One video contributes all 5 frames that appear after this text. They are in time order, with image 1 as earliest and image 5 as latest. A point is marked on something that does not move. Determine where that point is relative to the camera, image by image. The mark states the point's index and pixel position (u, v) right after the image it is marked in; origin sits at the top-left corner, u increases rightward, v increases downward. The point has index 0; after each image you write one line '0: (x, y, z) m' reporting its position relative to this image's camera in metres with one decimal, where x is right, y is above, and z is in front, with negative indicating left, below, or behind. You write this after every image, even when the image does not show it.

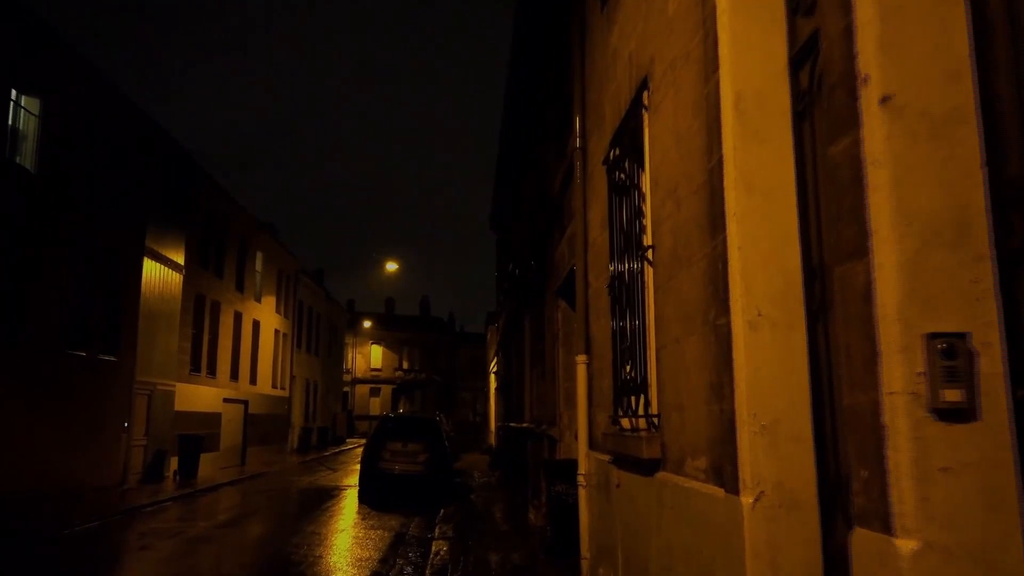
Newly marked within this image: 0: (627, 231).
0: (+0.8, +0.4, +5.6) m
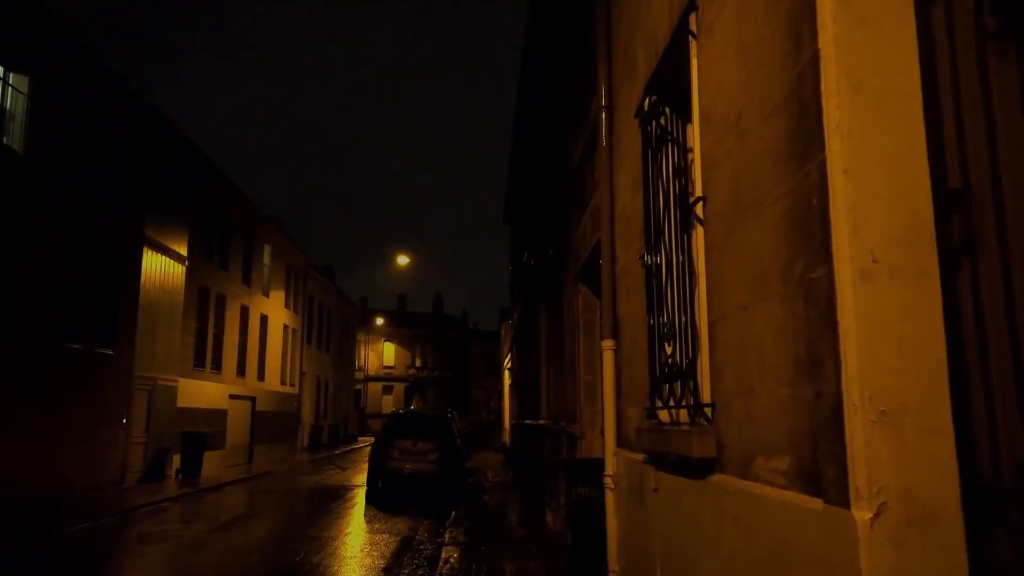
0: (+0.9, +0.6, +4.7) m
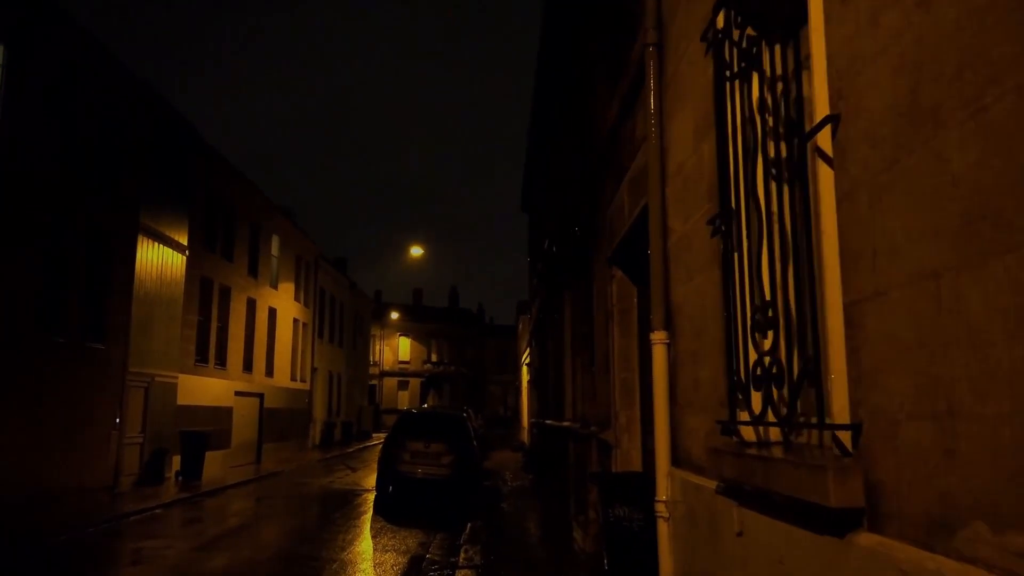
0: (+1.1, +0.7, +3.5) m
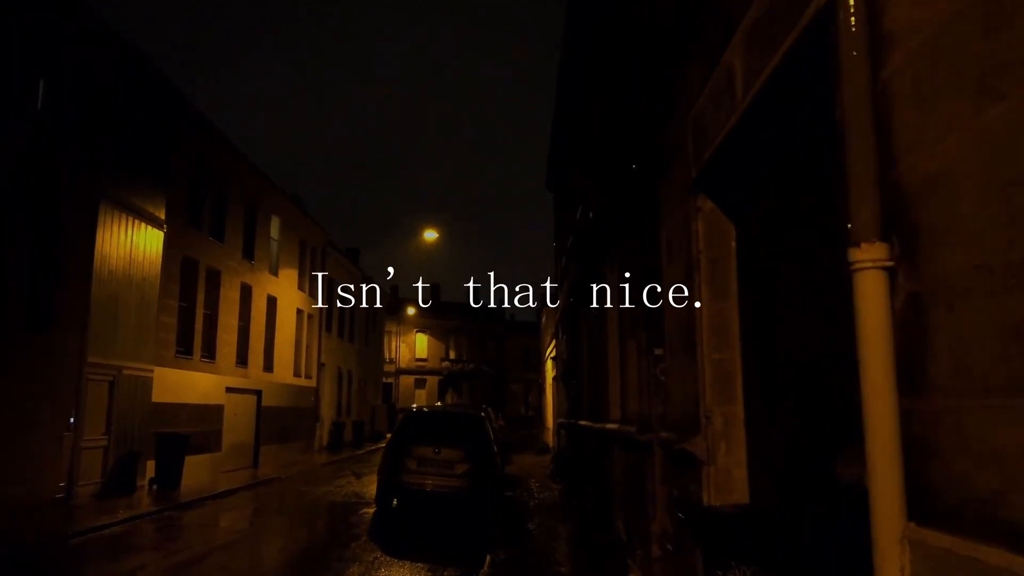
0: (+1.2, +1.1, +1.0) m
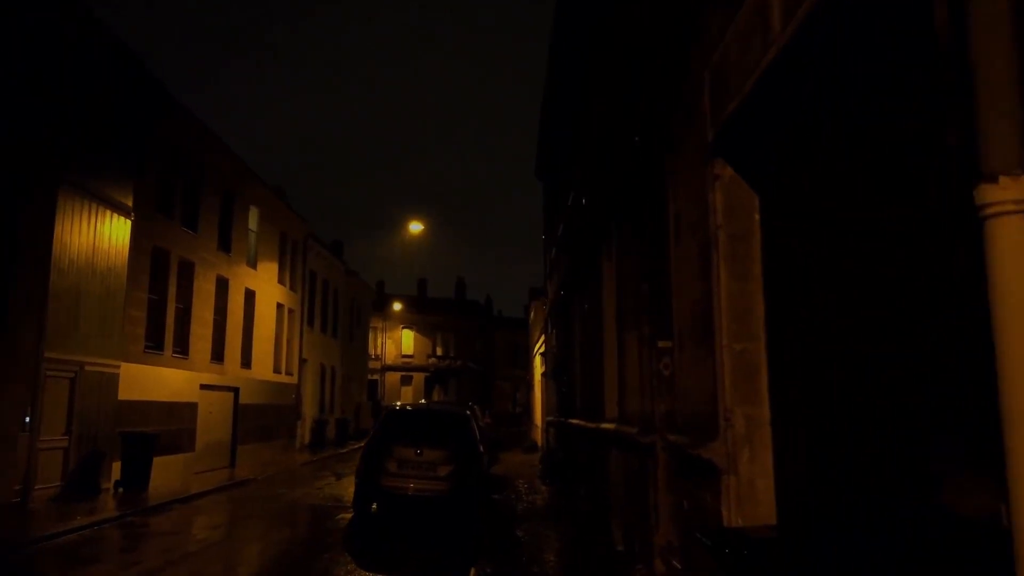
0: (+1.2, +1.2, +0.2) m
